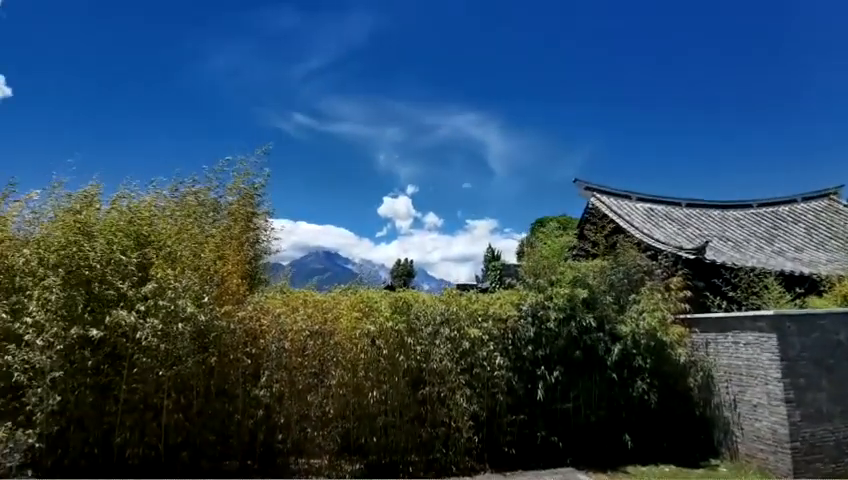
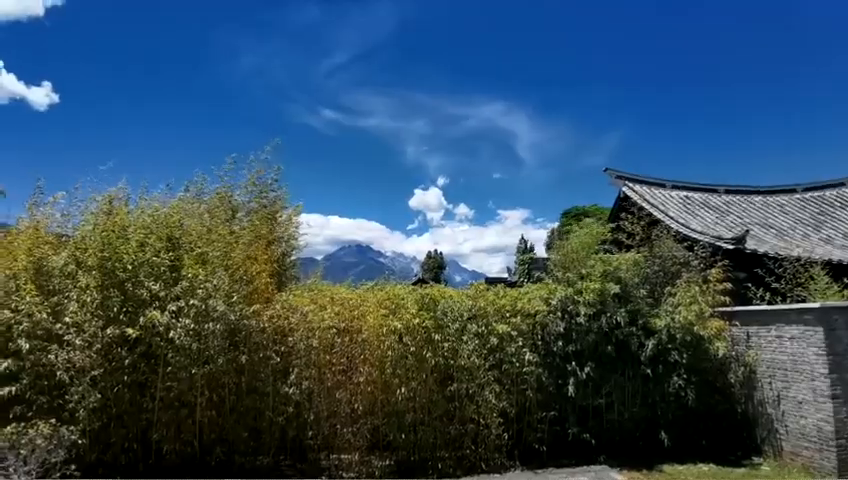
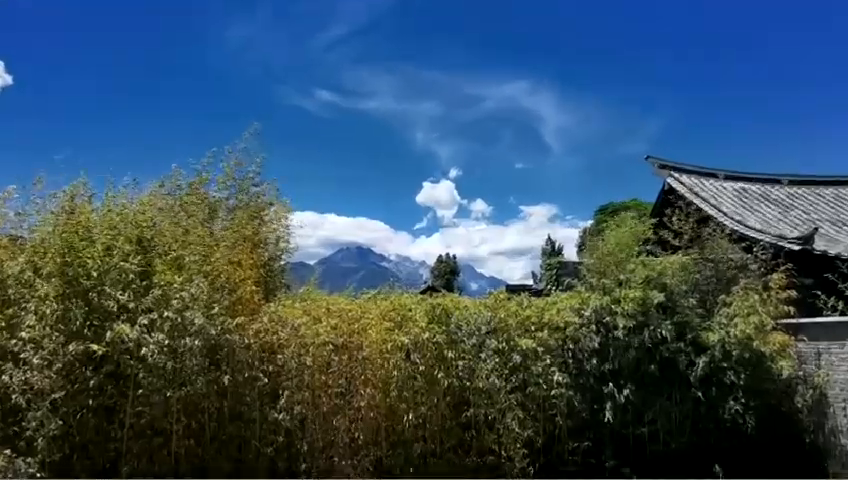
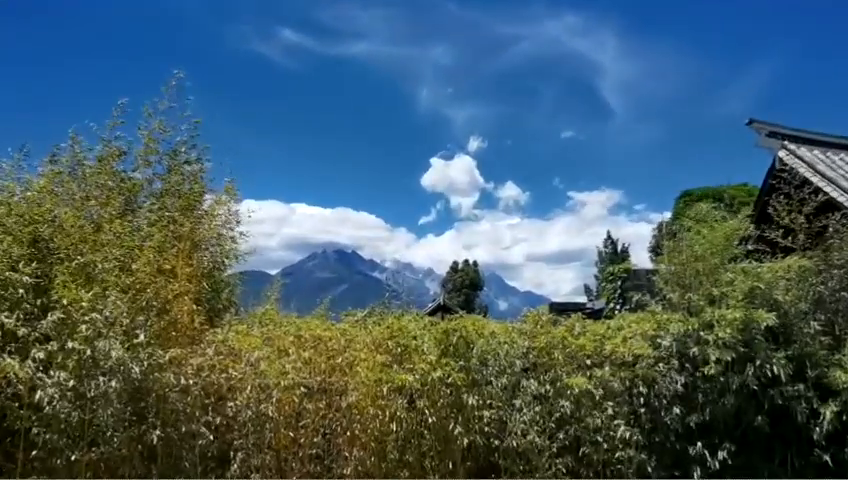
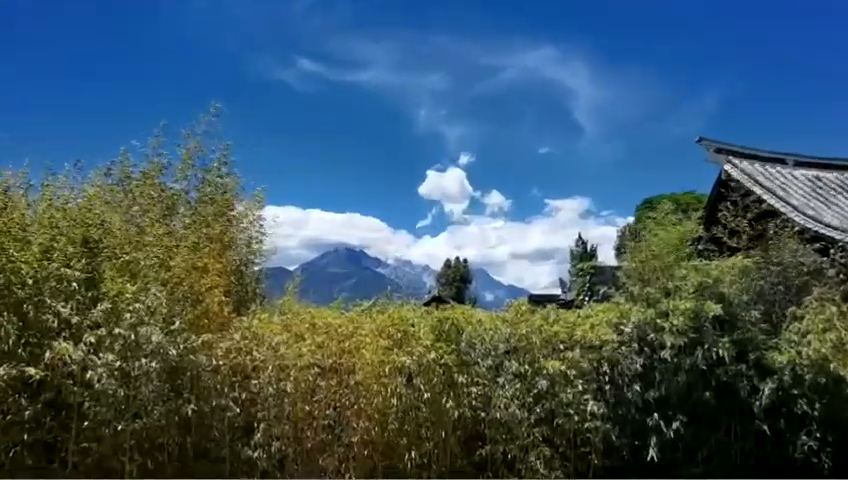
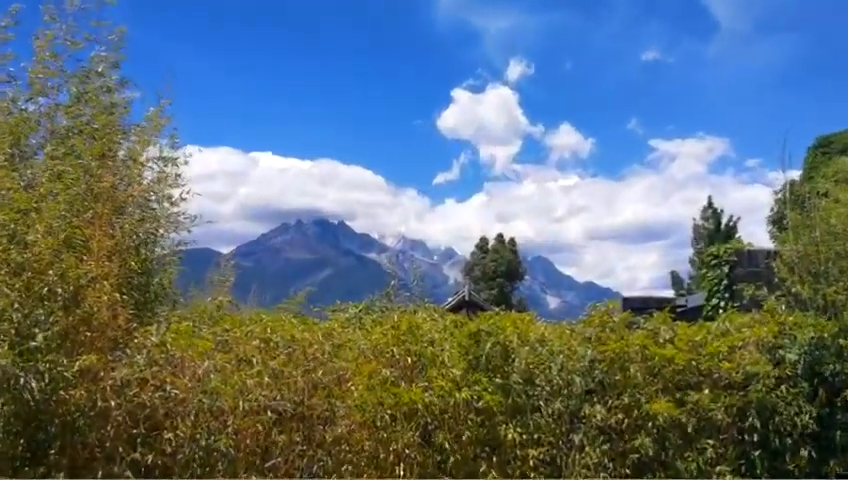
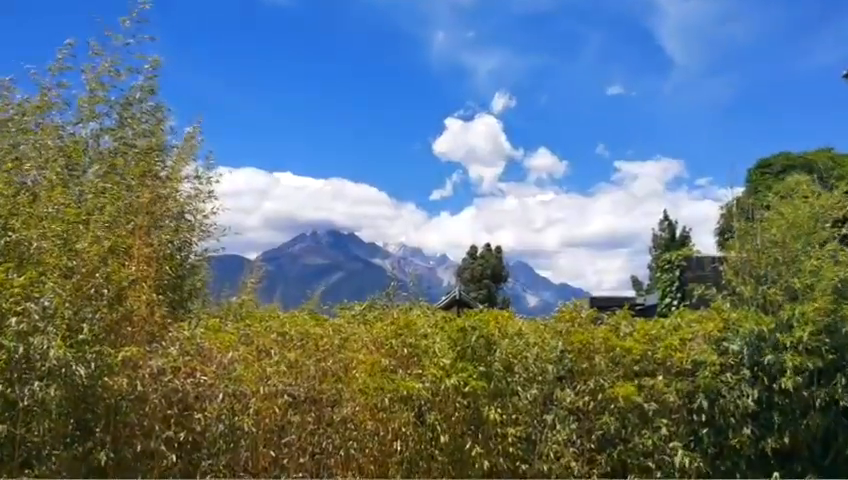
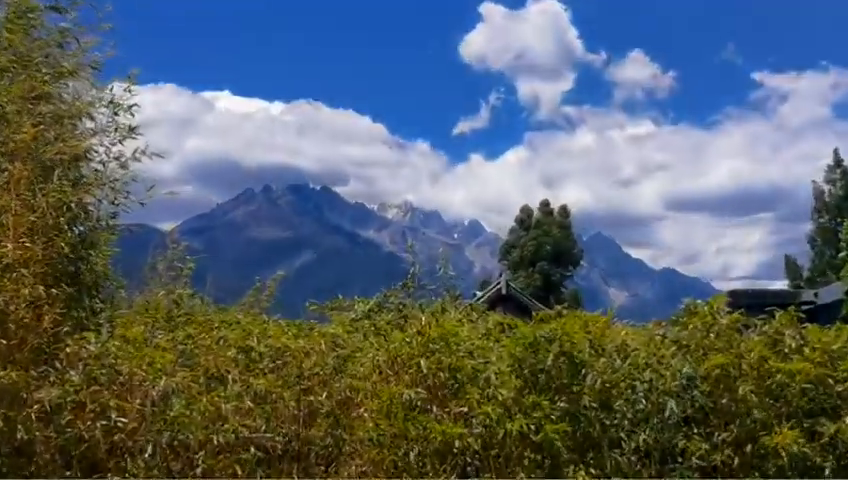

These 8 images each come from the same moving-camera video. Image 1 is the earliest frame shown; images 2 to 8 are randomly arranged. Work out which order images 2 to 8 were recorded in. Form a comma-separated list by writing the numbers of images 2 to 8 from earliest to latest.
2, 3, 5, 4, 7, 6, 8
